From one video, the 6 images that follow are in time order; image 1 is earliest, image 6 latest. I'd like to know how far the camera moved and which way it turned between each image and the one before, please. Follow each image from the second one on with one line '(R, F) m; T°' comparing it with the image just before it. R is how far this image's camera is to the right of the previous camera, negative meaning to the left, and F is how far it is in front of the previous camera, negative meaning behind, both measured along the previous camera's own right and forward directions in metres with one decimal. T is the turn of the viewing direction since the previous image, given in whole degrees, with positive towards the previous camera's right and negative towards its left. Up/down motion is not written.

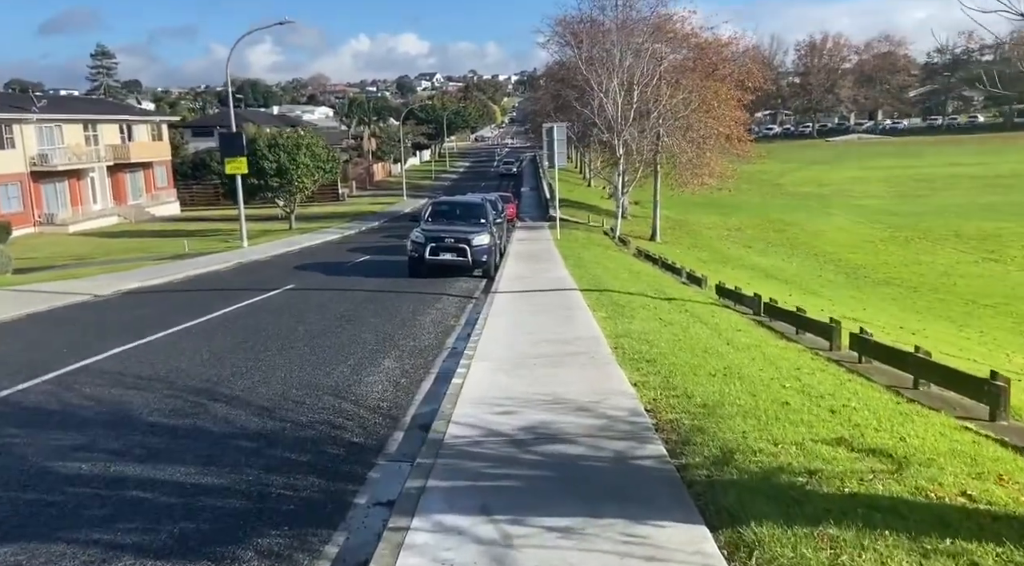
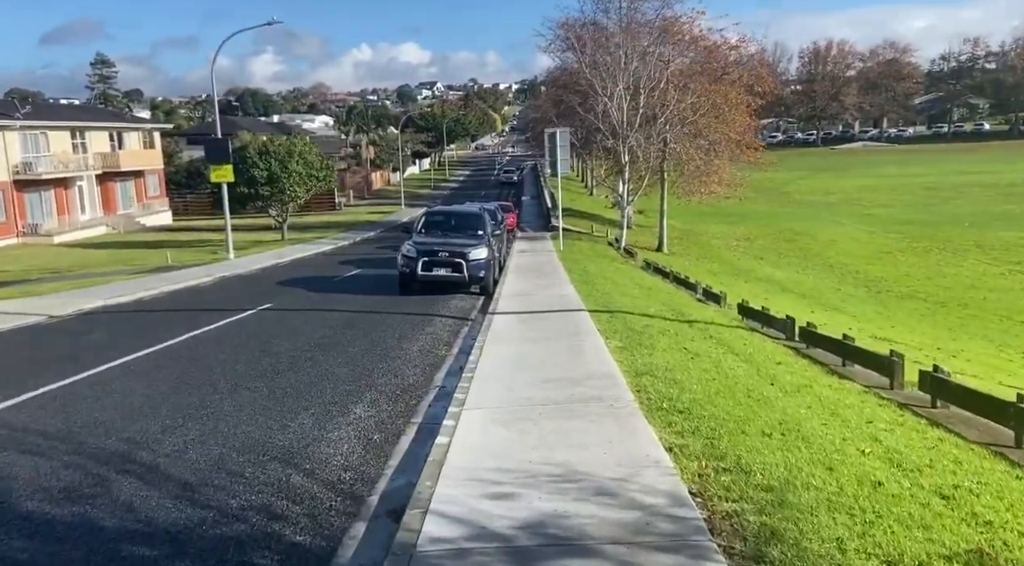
(0.0, +1.7) m; 0°
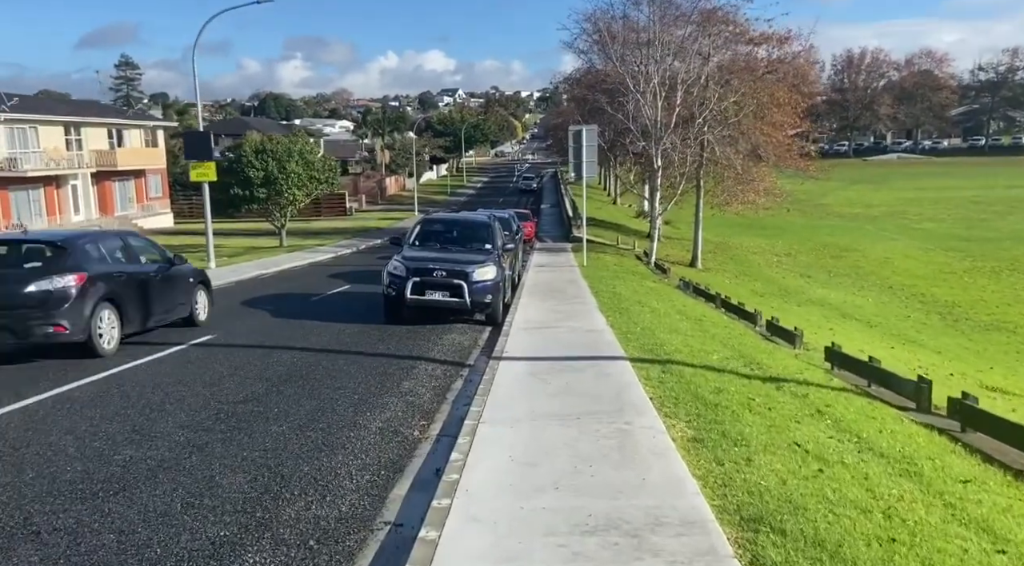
(+0.1, +3.8) m; -1°
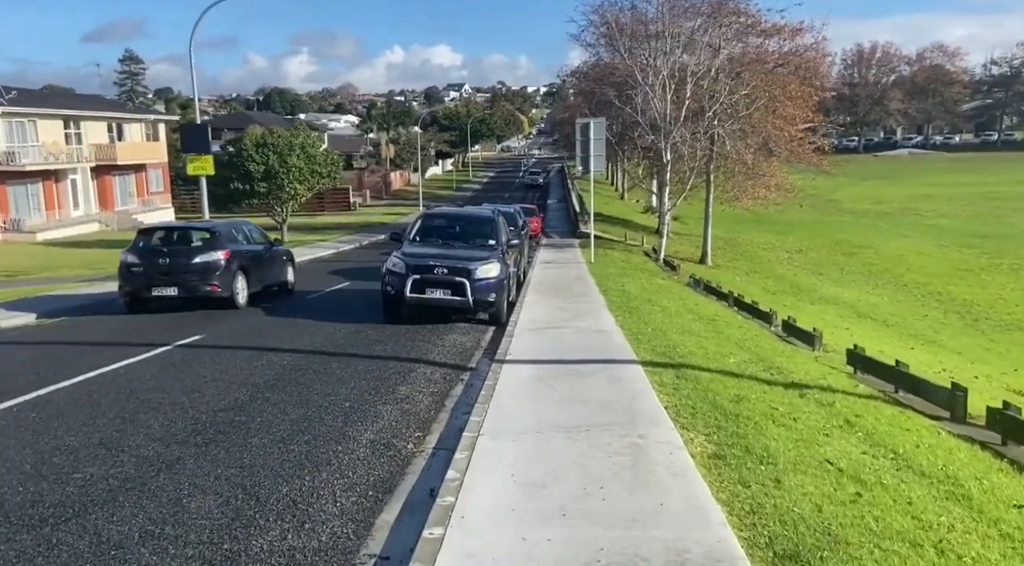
(0.0, +0.6) m; 0°
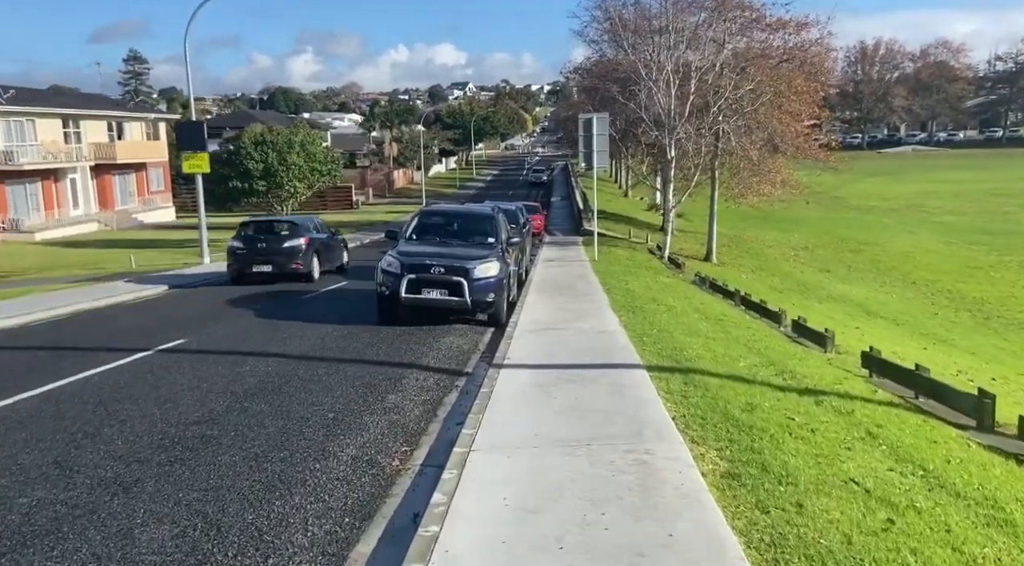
(+0.1, +0.5) m; 0°
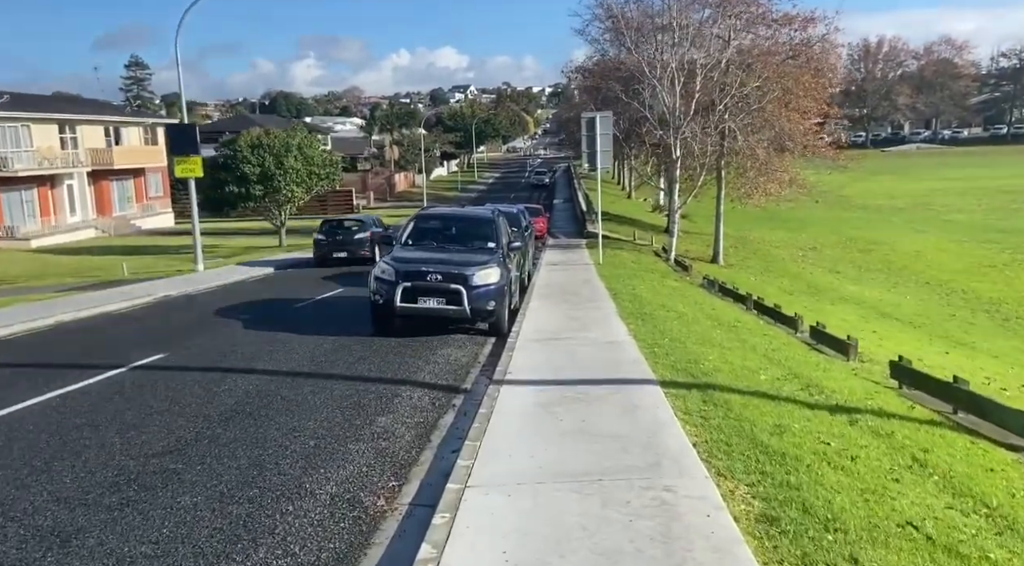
(0.0, +0.7) m; 0°
